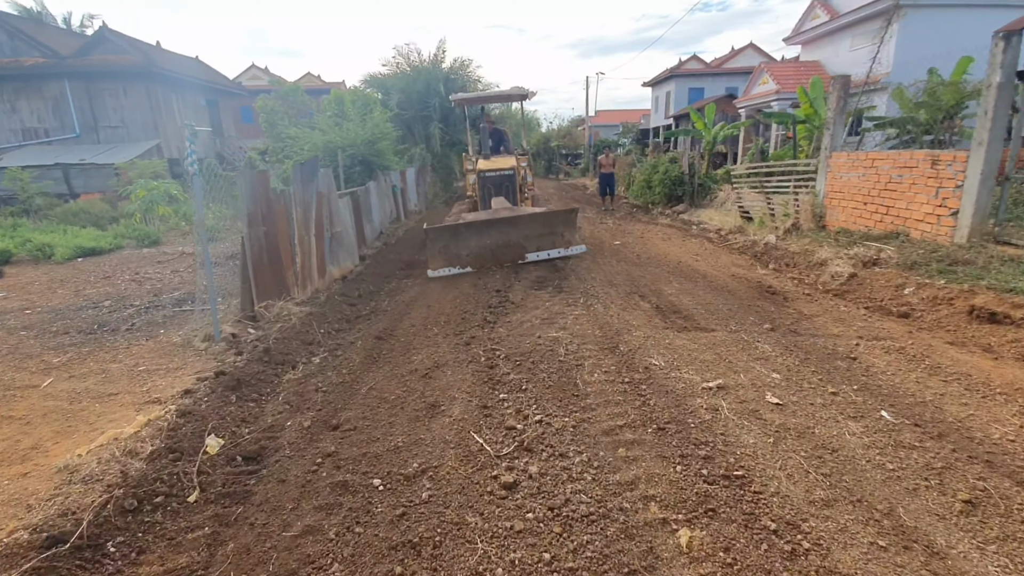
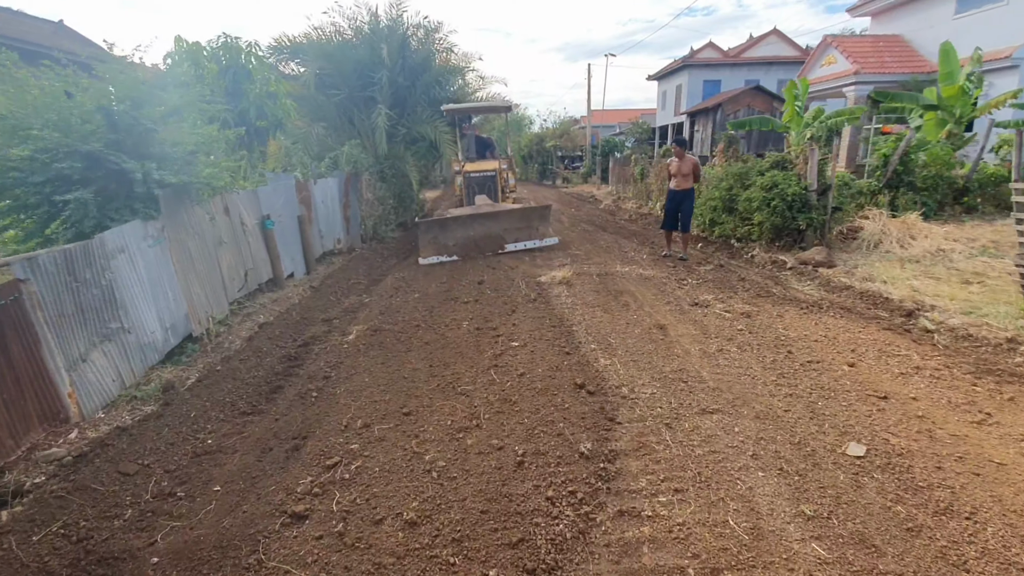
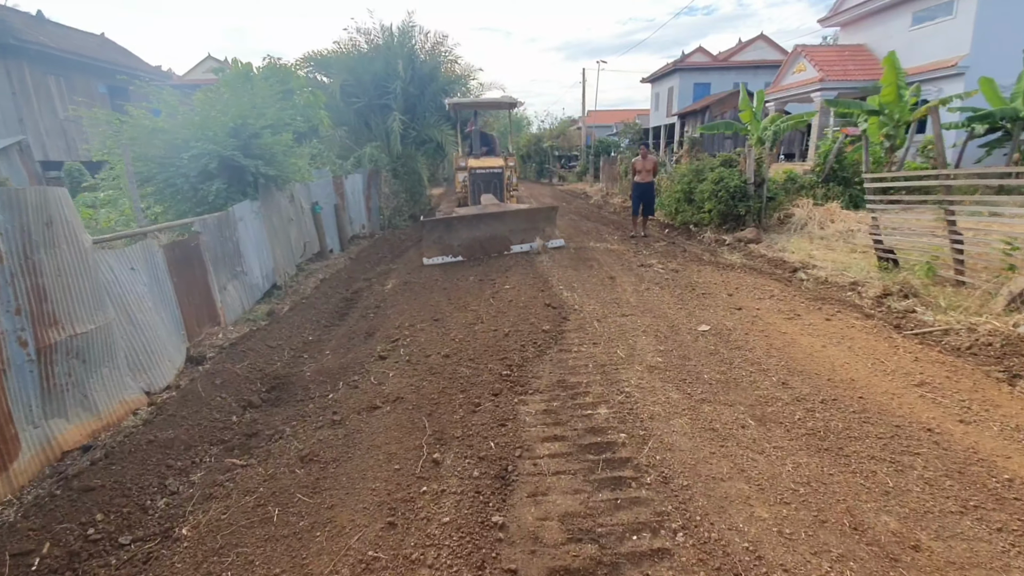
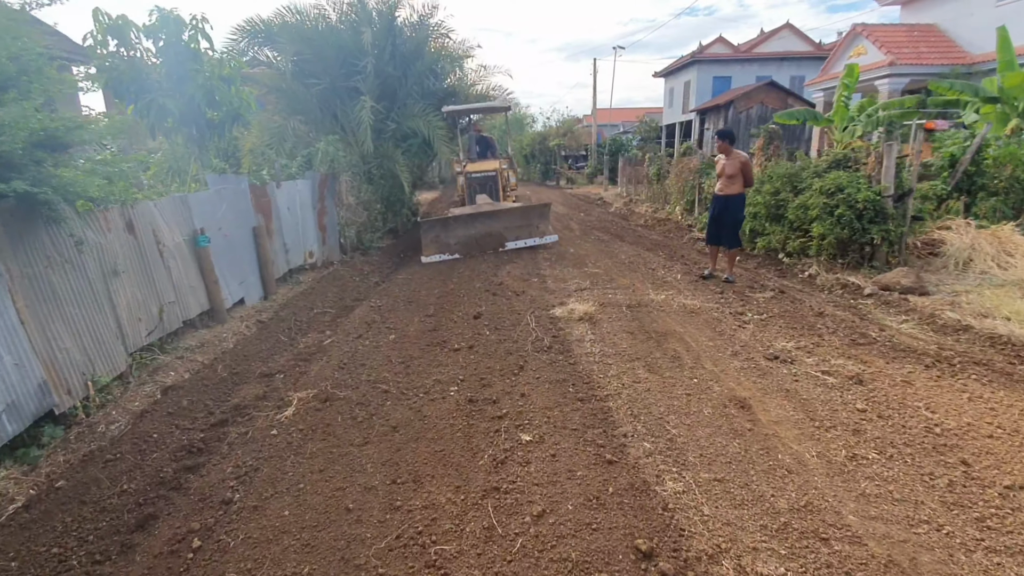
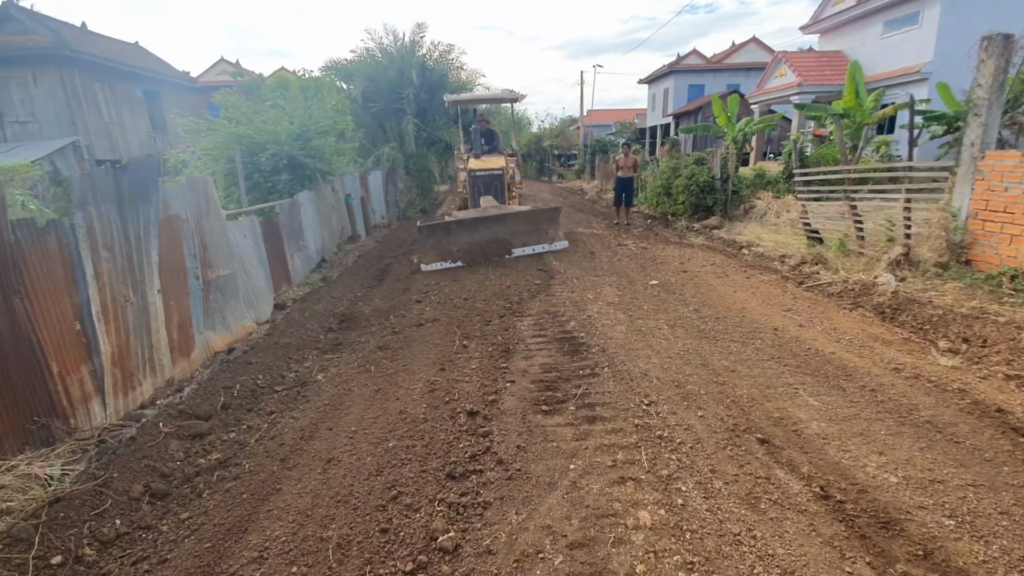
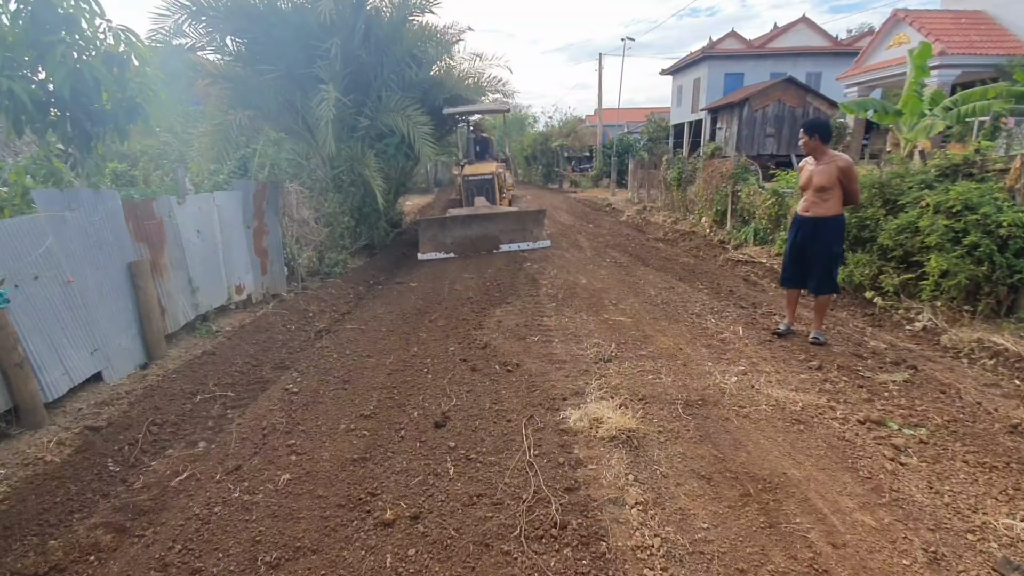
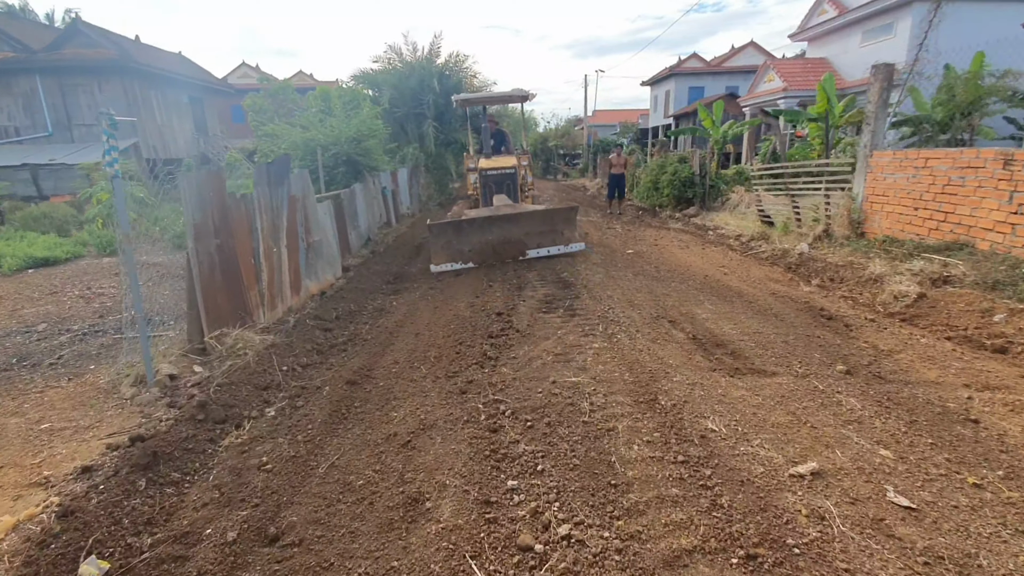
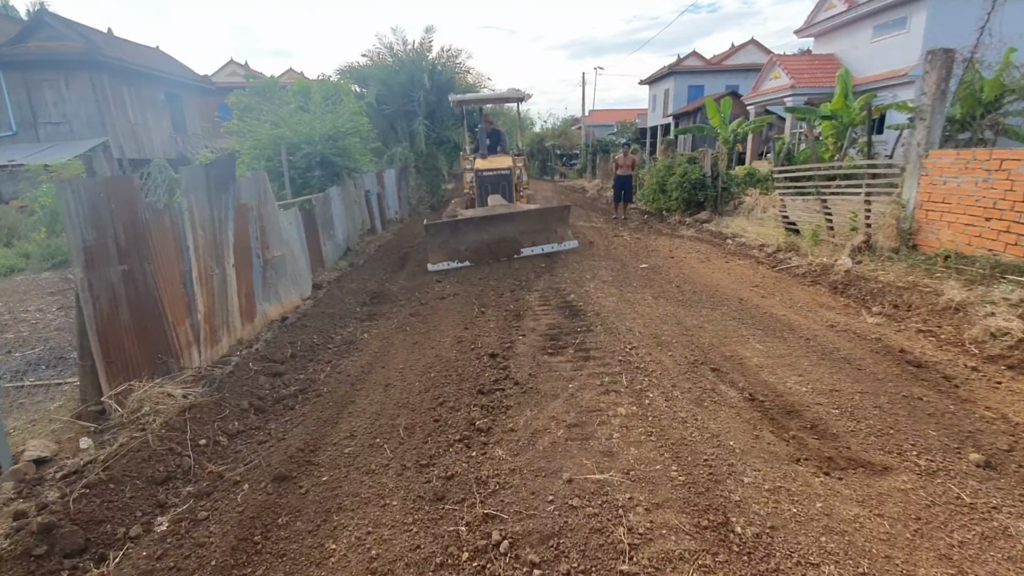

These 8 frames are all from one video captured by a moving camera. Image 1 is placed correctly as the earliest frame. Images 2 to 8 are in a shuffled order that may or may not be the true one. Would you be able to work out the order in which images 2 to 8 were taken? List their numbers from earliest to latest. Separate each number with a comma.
7, 8, 5, 3, 2, 4, 6
